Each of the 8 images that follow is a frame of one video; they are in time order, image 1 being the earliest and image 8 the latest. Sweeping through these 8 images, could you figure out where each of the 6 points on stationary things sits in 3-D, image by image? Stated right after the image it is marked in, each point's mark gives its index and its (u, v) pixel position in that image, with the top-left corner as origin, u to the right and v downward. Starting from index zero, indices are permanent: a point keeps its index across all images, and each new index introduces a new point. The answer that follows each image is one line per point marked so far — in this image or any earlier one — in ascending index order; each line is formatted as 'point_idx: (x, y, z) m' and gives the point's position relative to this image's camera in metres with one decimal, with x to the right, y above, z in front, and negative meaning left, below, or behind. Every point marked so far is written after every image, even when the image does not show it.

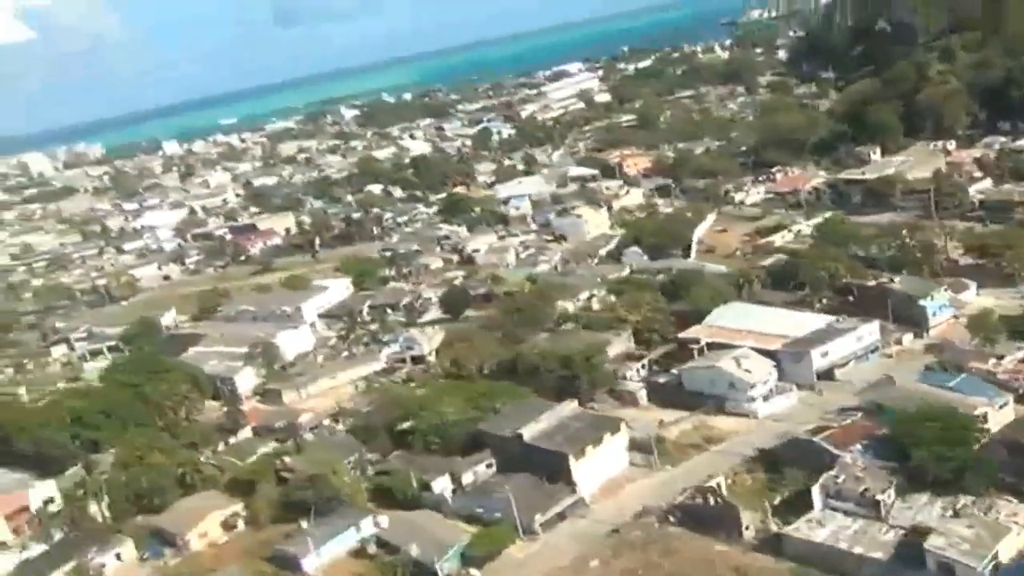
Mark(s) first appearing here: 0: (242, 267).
0: (-5.6, +0.5, +19.8) m
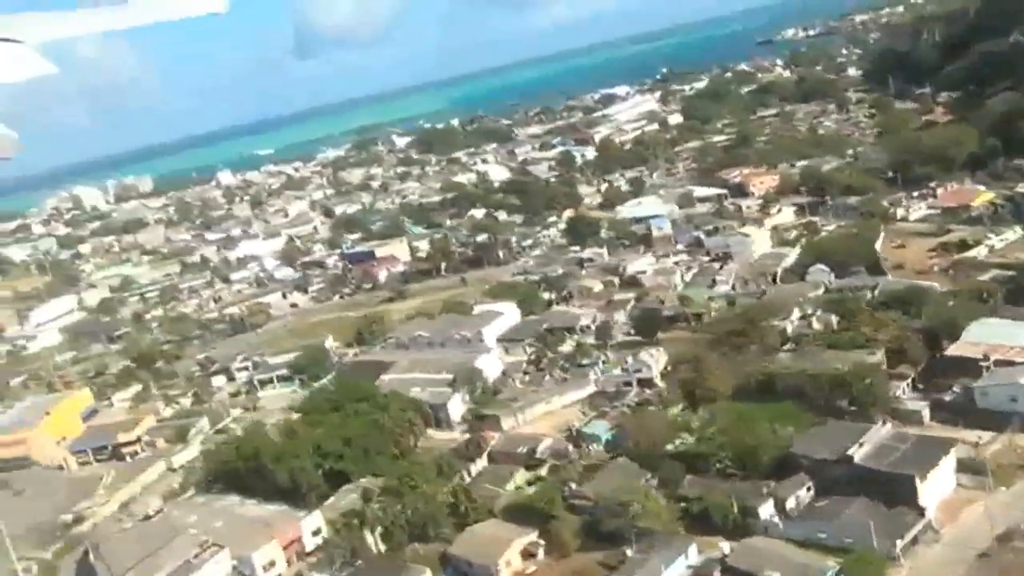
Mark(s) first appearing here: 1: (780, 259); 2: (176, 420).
0: (-2.9, -0.1, +19.7) m
1: (+4.1, +0.4, +14.4) m
2: (-4.8, -1.9, +13.6) m
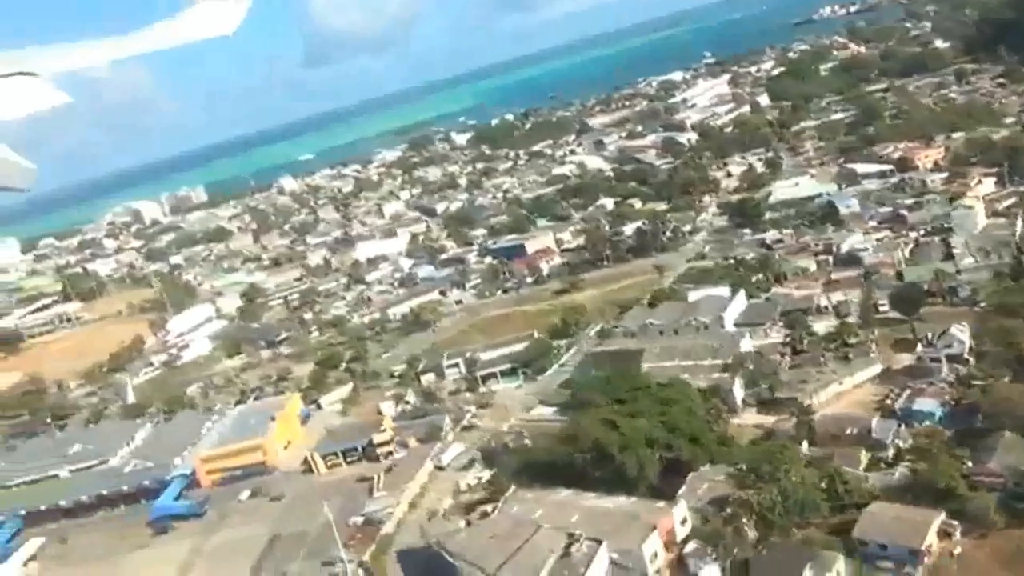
0: (+0.6, +0.1, +19.5) m
1: (+7.4, +0.8, +14.1) m
2: (-1.4, -1.8, +13.5) m
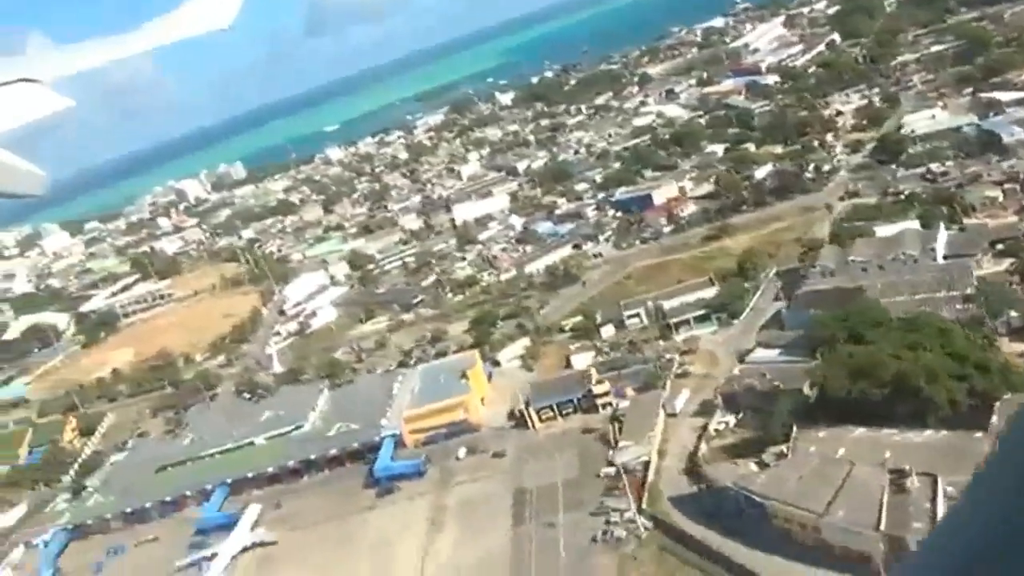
0: (+3.5, +1.1, +19.3) m
1: (+10.2, +2.0, +13.7) m
2: (+1.6, -1.1, +13.3) m
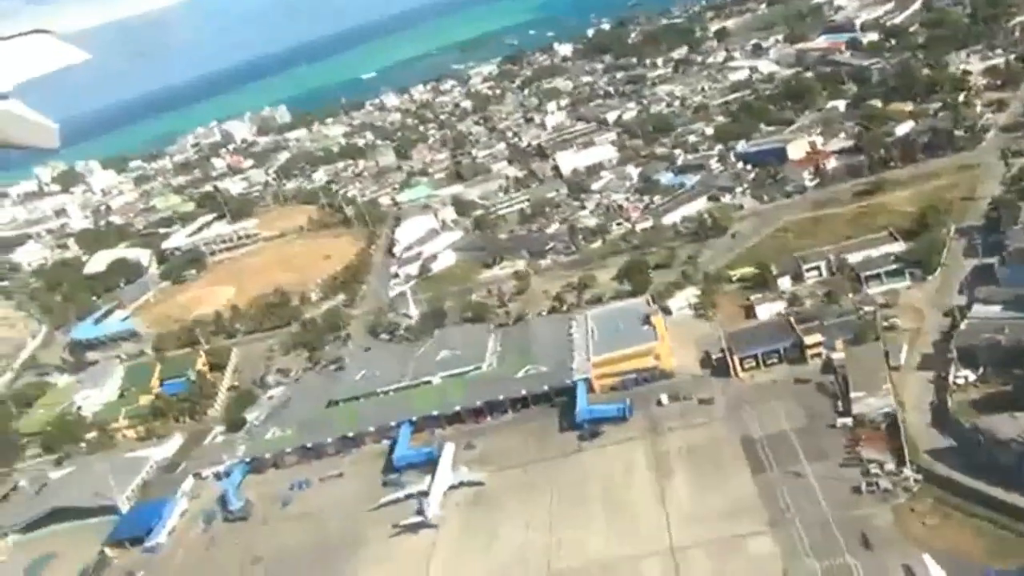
0: (+6.3, +2.0, +18.9) m
1: (+13.0, +2.4, +13.2) m
2: (+4.3, -0.4, +13.0) m
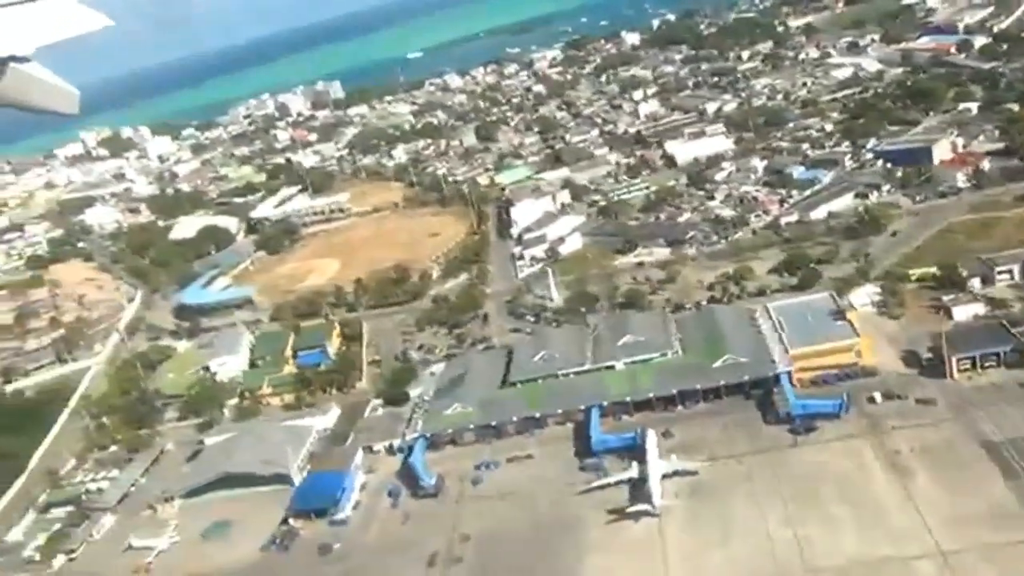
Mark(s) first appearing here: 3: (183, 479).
0: (+9.3, +1.9, +18.5) m
1: (+15.9, +1.9, +12.8) m
2: (+7.0, -0.5, +12.7) m
3: (-5.1, -3.0, +14.8) m
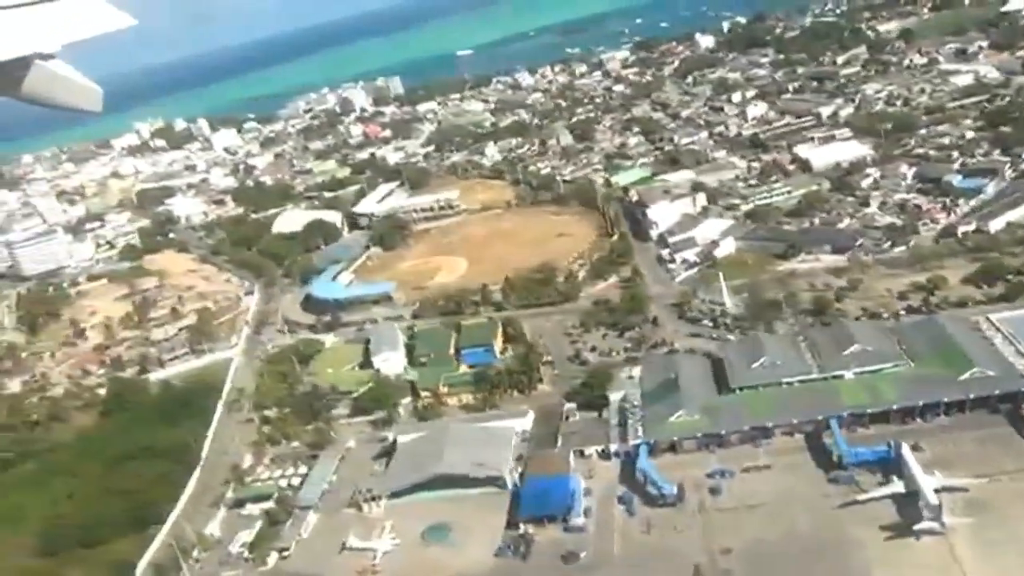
0: (+12.6, +1.6, +17.9) m
1: (+19.2, +1.4, +12.1) m
2: (+10.2, -0.7, +12.2) m
3: (-1.9, -2.9, +14.5) m
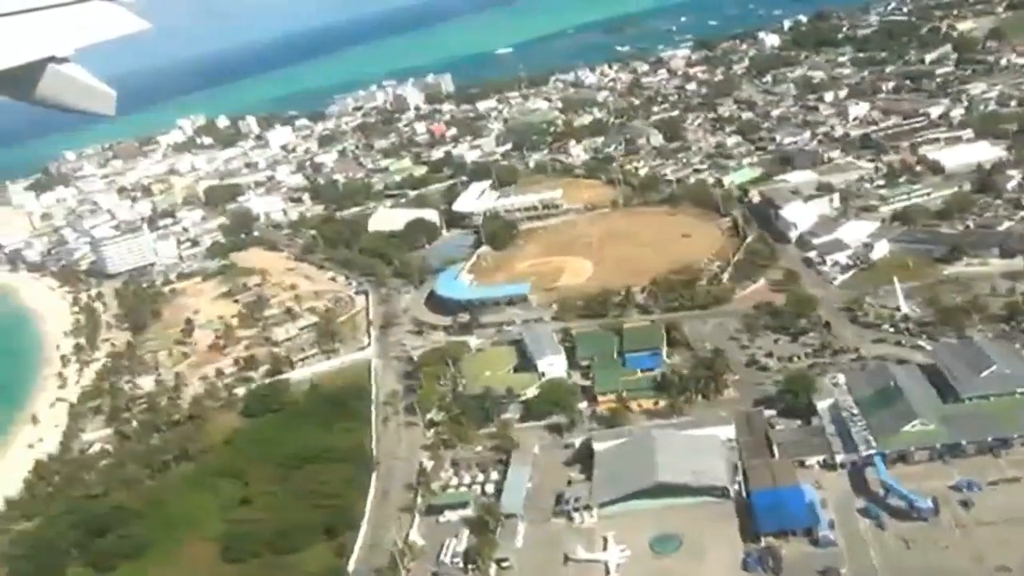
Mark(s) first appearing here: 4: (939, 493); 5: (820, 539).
0: (+15.8, +1.5, +17.4) m
1: (+22.3, +1.2, +11.5) m
2: (+13.3, -0.9, +11.7) m
3: (+1.2, -3.0, +14.1) m
4: (+5.6, -2.7, +12.3) m
5: (+3.9, -3.2, +11.9) m
